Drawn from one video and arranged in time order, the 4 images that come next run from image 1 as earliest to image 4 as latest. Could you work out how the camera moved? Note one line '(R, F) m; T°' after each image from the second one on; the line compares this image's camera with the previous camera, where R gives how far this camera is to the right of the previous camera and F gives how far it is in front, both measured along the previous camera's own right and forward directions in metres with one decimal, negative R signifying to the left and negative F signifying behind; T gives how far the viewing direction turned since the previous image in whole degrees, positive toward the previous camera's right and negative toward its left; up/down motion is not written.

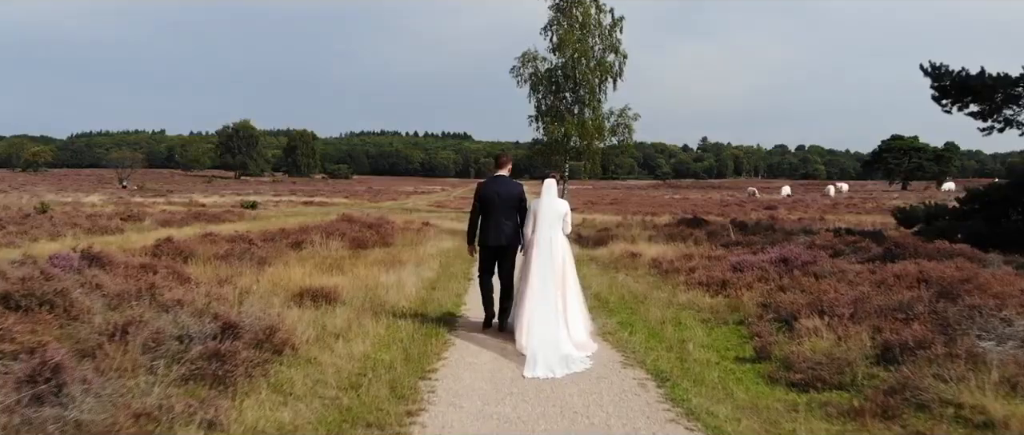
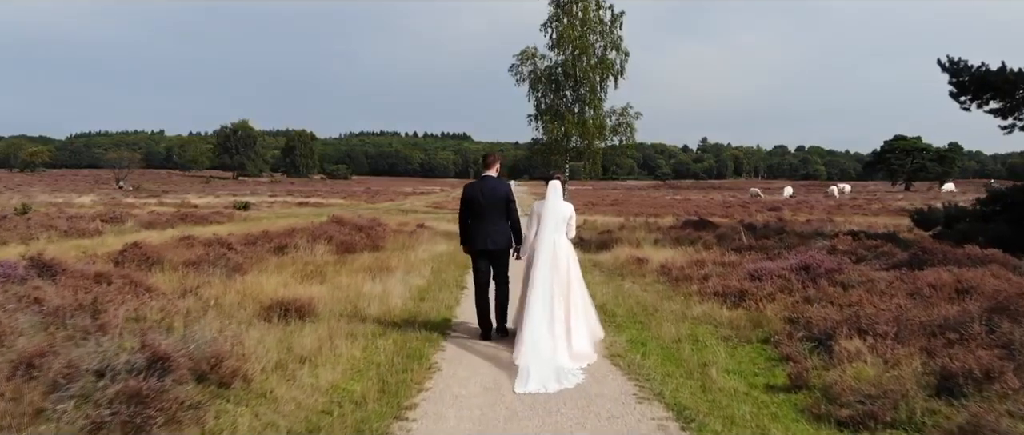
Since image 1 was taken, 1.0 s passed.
(0.0, +1.1) m; 0°
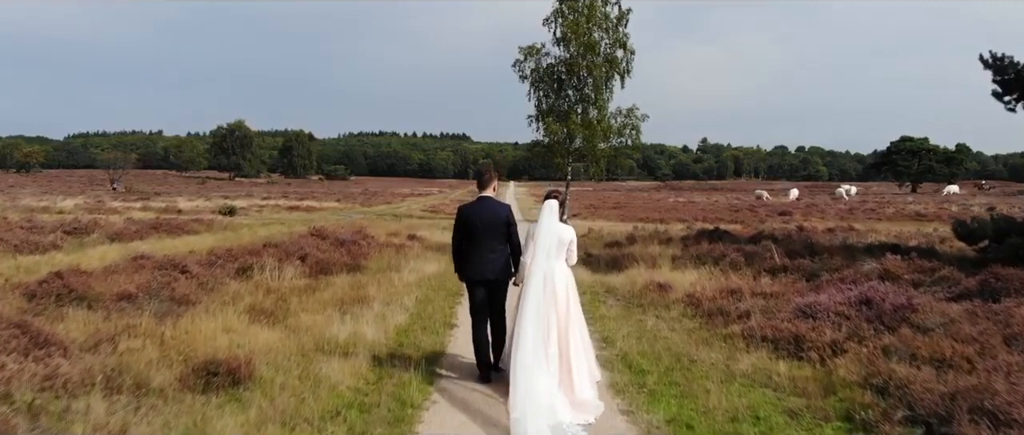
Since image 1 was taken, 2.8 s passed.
(0.0, +2.1) m; 0°
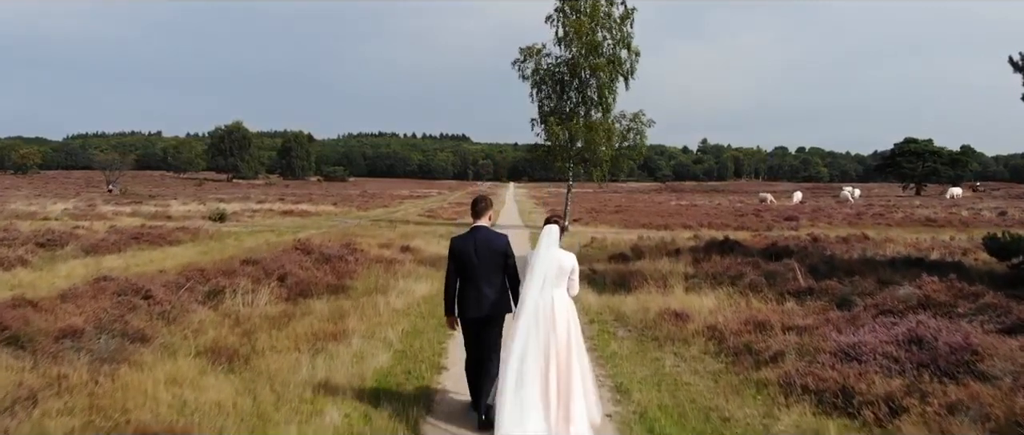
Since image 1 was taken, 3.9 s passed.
(0.0, +1.3) m; 0°
